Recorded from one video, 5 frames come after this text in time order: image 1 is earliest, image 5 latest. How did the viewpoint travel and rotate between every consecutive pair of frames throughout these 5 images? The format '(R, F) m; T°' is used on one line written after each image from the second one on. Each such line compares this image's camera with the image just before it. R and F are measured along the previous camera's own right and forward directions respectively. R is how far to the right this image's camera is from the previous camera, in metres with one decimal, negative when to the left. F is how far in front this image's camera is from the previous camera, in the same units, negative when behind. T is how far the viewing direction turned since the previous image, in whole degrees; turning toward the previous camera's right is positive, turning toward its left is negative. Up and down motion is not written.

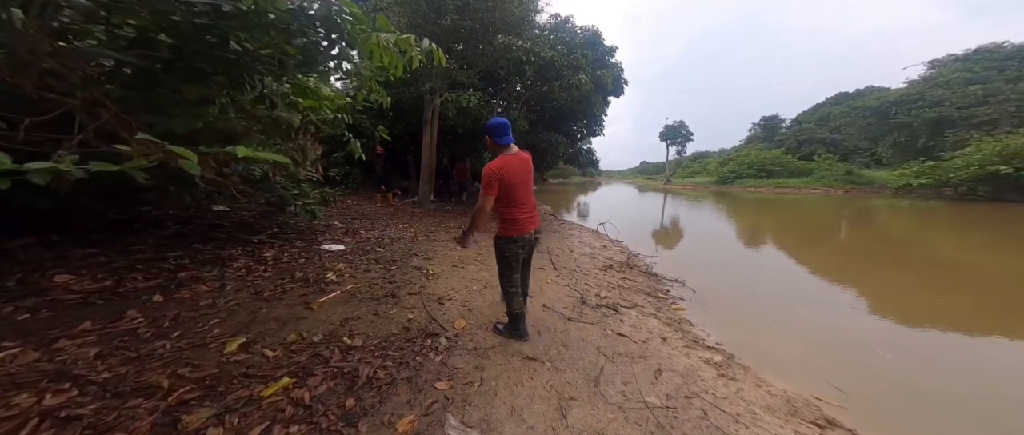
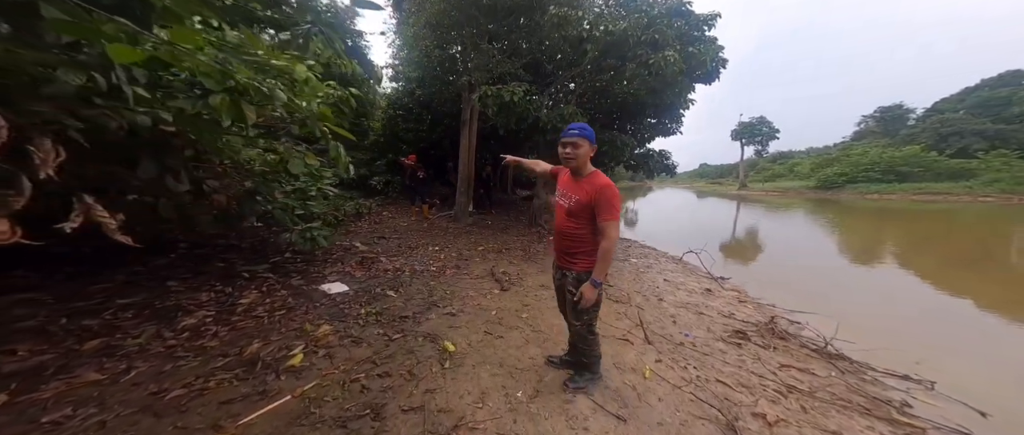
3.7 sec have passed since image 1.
(-0.2, +1.5) m; -9°
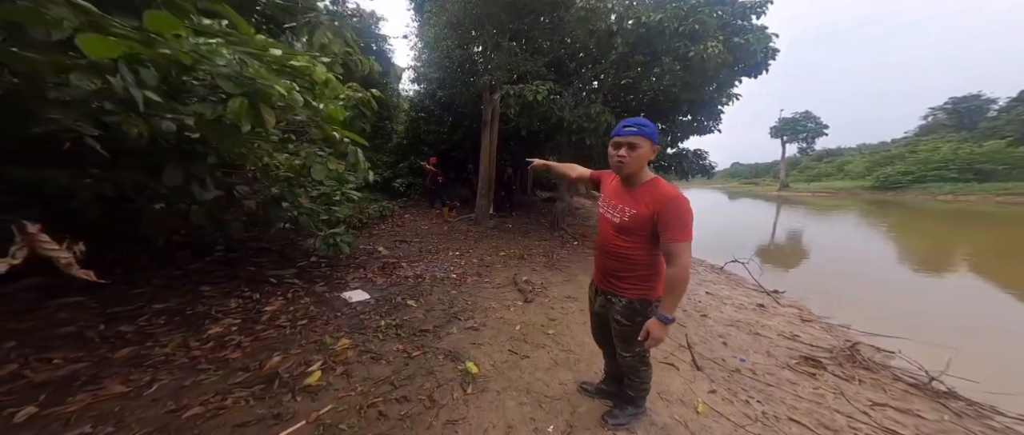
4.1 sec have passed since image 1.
(0.0, +0.2) m; -5°
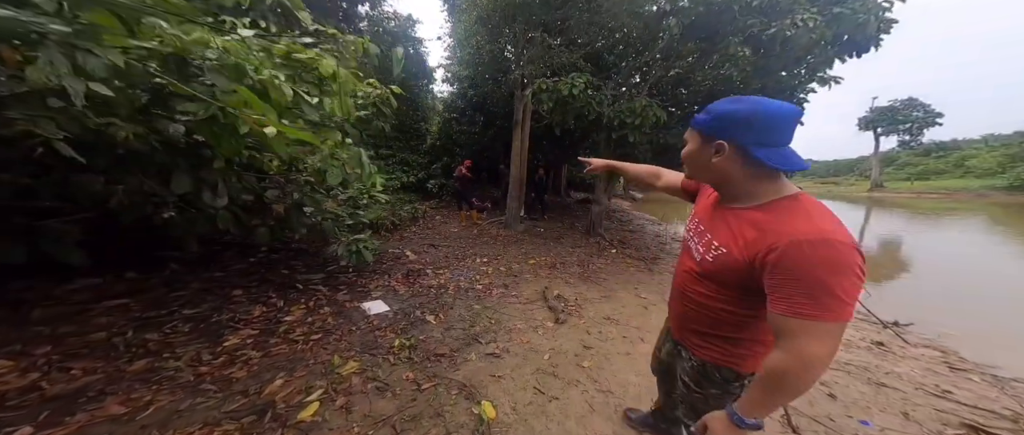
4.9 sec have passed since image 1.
(+0.1, +0.4) m; -8°
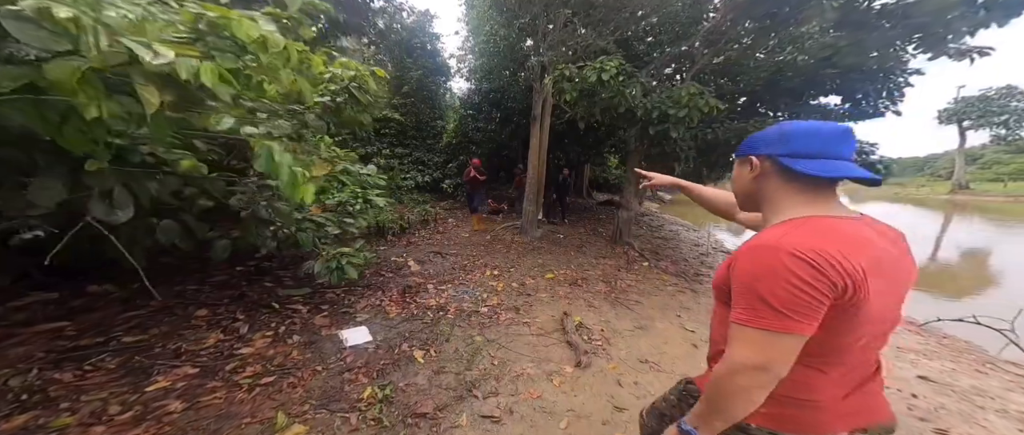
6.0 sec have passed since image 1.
(+0.1, +0.7) m; -4°
